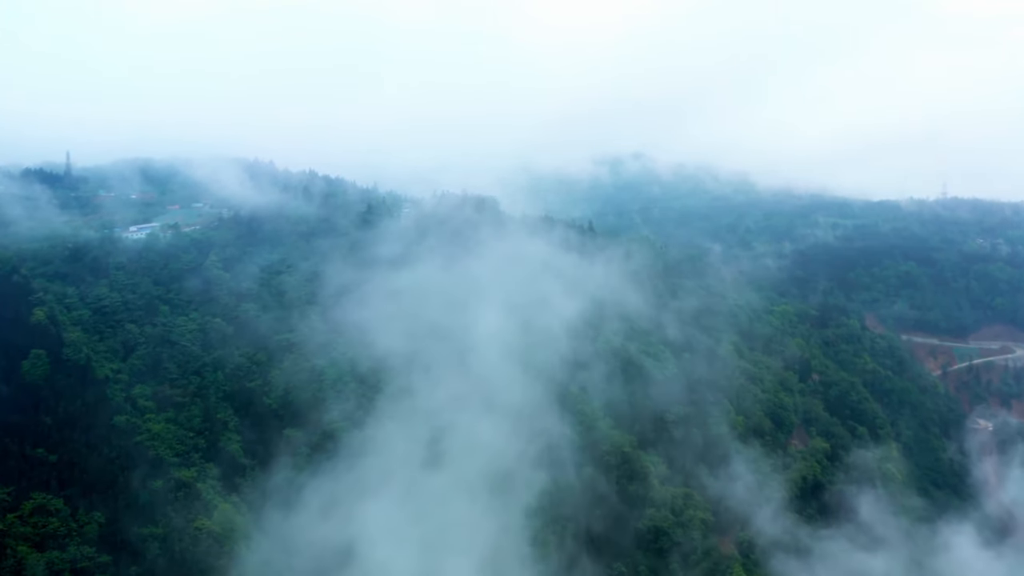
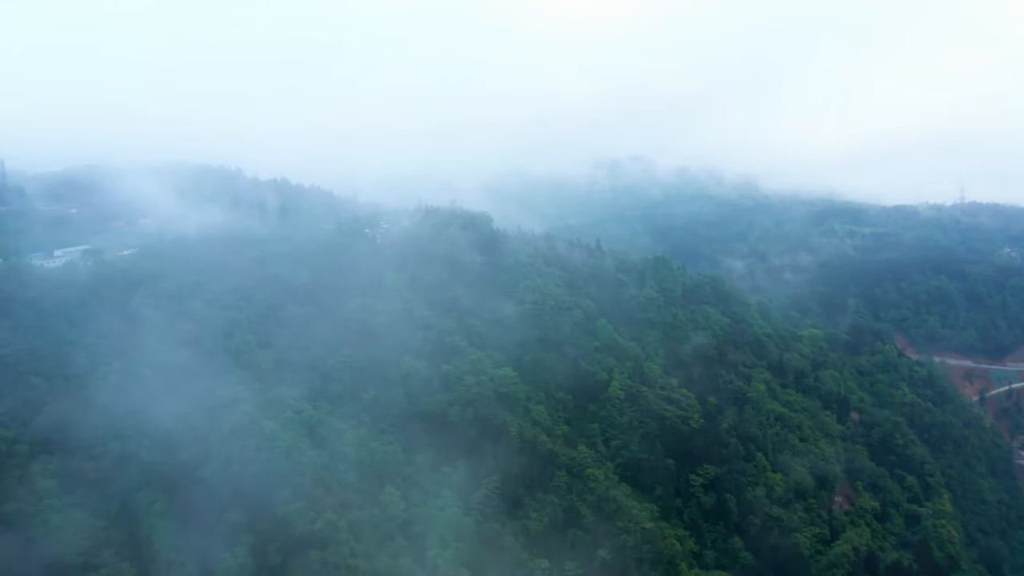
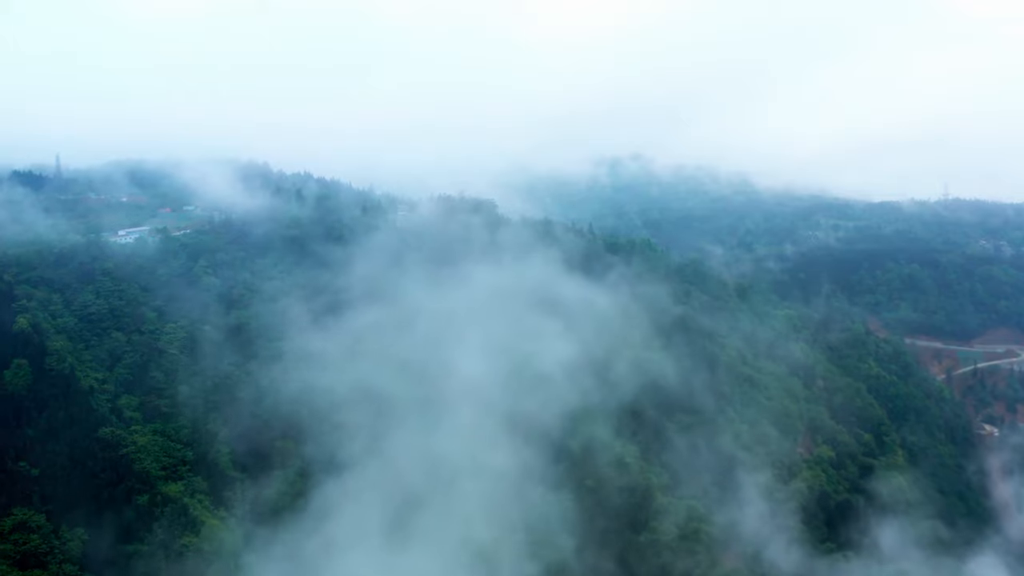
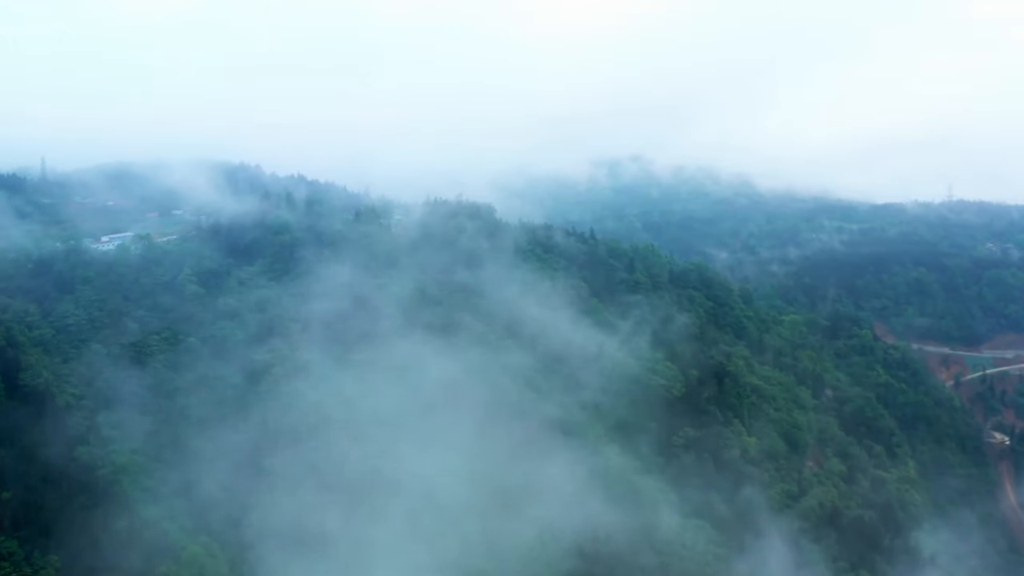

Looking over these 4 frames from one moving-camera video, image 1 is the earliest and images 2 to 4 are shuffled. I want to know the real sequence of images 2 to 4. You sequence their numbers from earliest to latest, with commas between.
3, 4, 2
